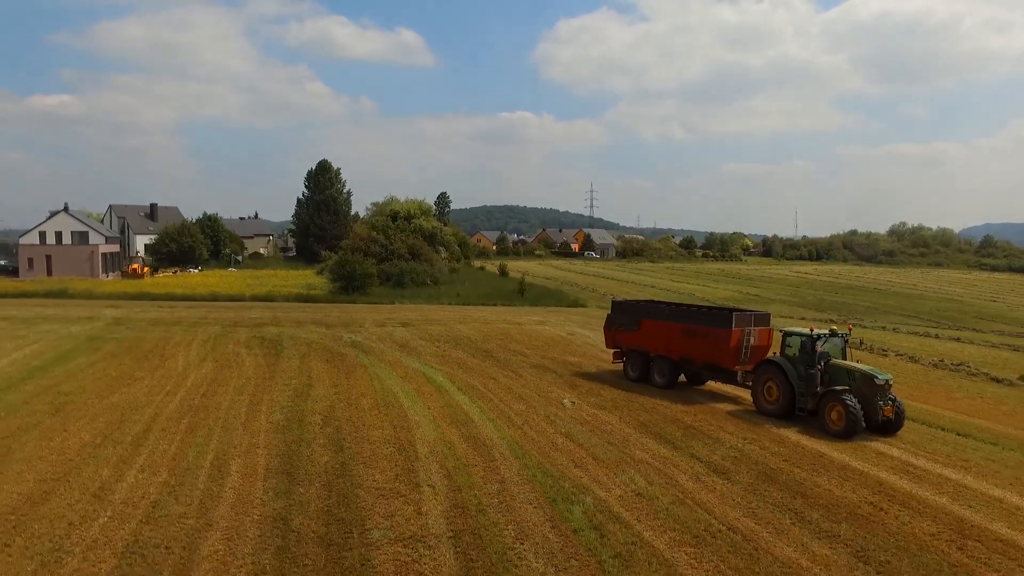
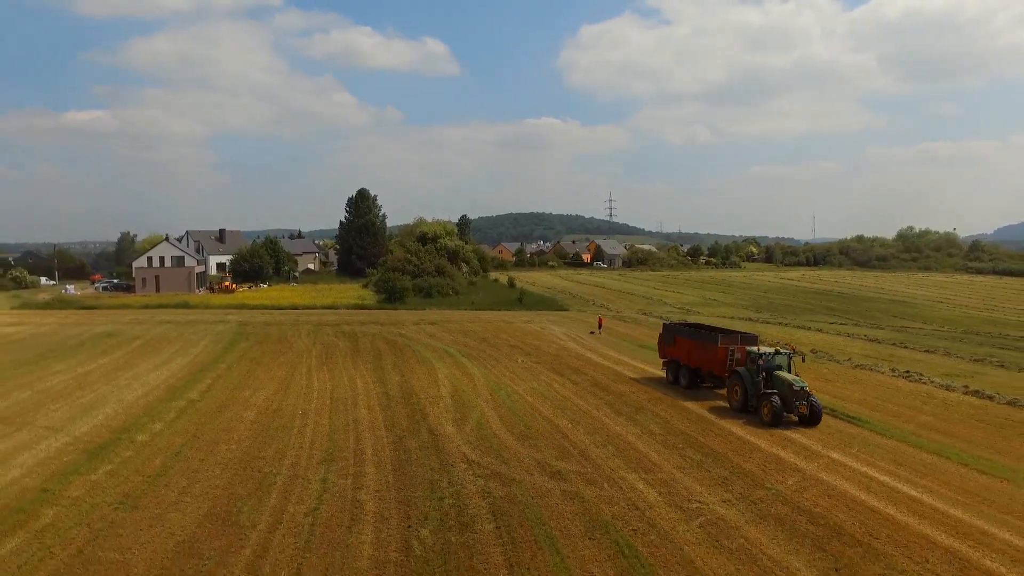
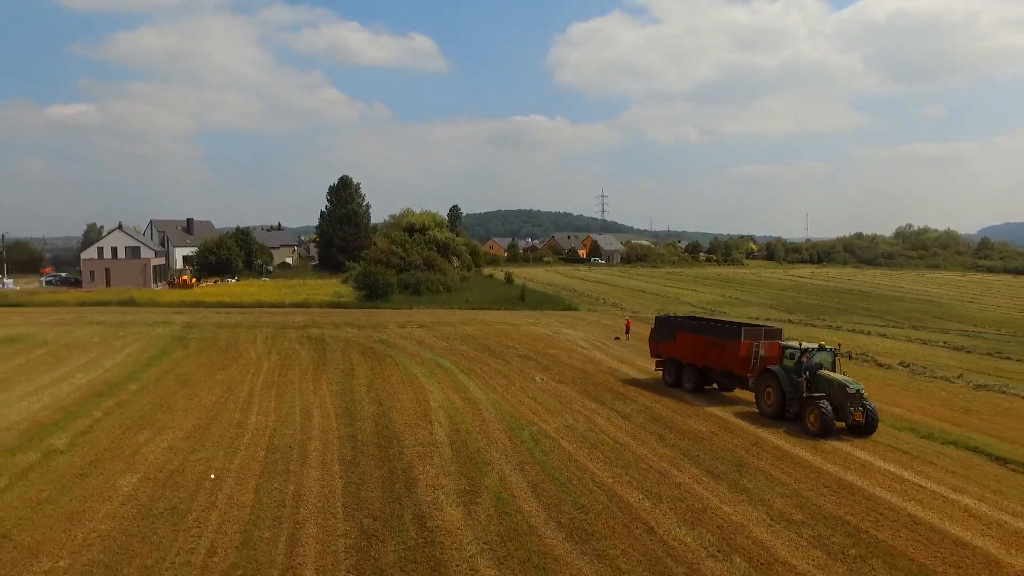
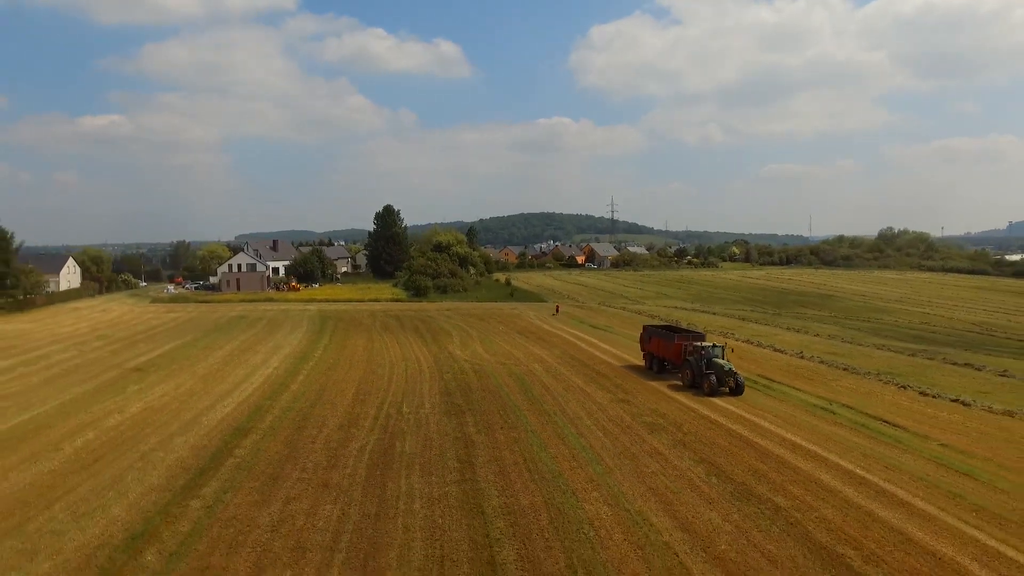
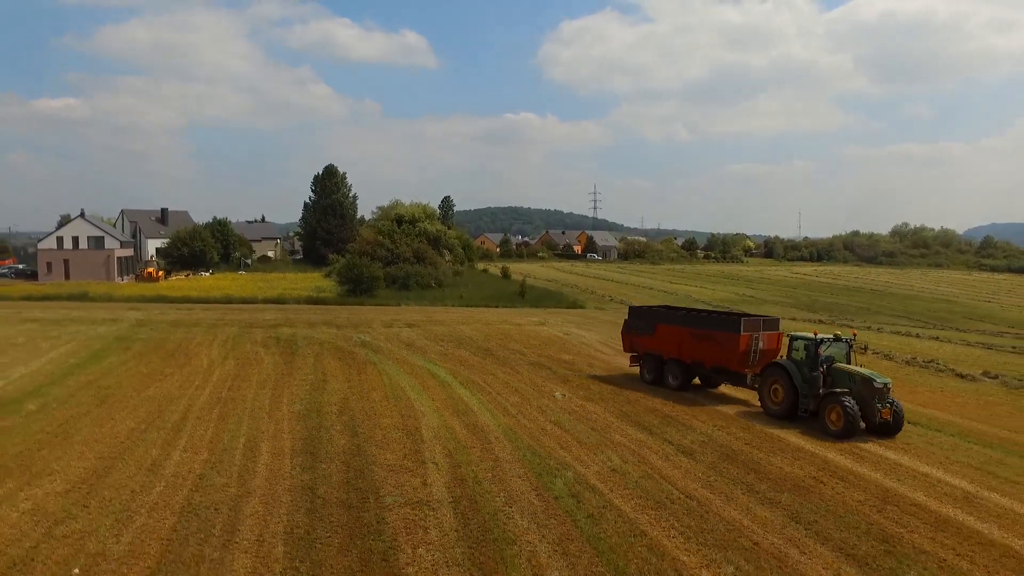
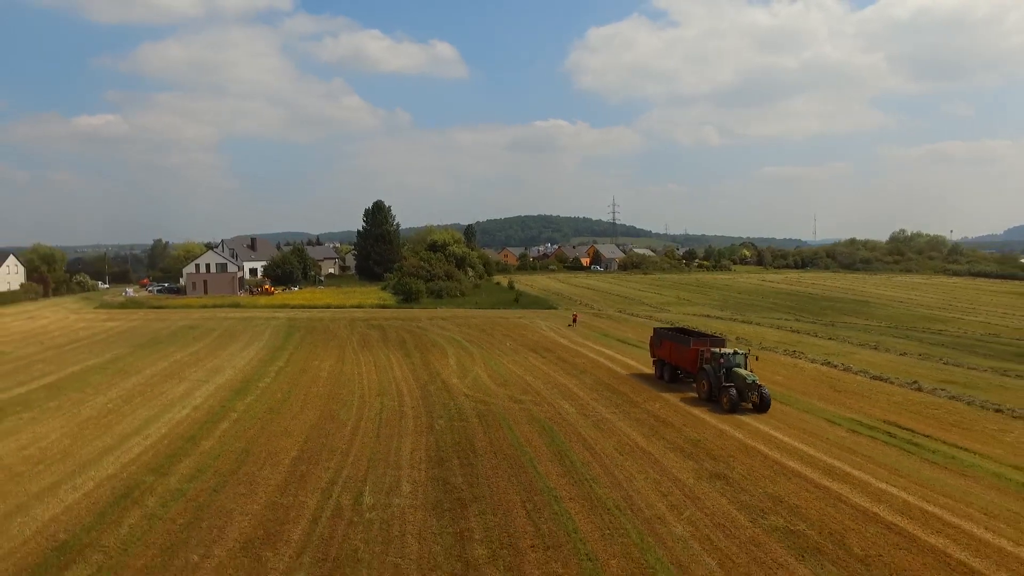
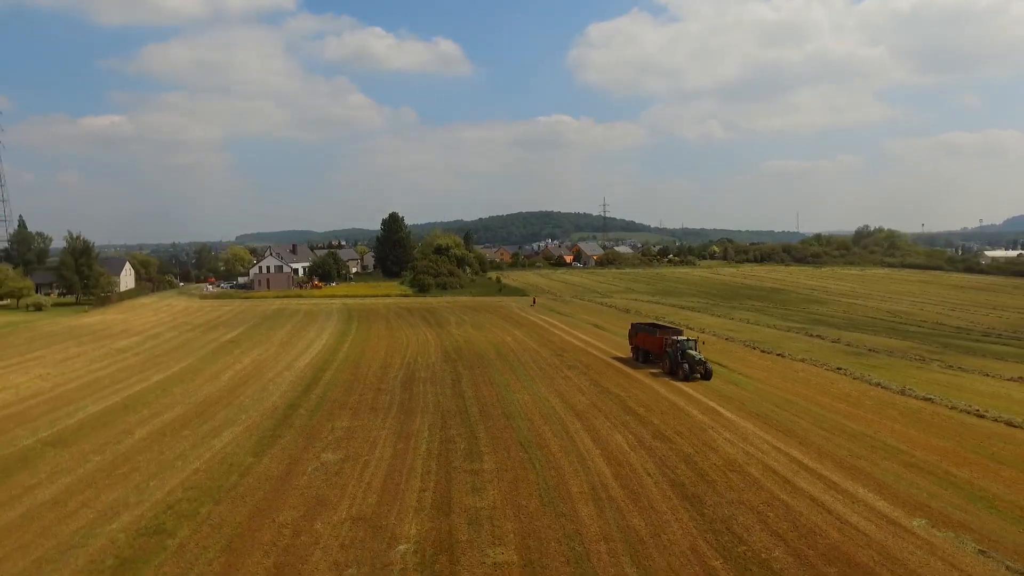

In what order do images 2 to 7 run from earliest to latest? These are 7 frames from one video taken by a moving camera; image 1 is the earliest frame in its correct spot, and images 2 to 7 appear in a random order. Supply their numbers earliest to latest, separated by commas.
5, 3, 2, 6, 4, 7
